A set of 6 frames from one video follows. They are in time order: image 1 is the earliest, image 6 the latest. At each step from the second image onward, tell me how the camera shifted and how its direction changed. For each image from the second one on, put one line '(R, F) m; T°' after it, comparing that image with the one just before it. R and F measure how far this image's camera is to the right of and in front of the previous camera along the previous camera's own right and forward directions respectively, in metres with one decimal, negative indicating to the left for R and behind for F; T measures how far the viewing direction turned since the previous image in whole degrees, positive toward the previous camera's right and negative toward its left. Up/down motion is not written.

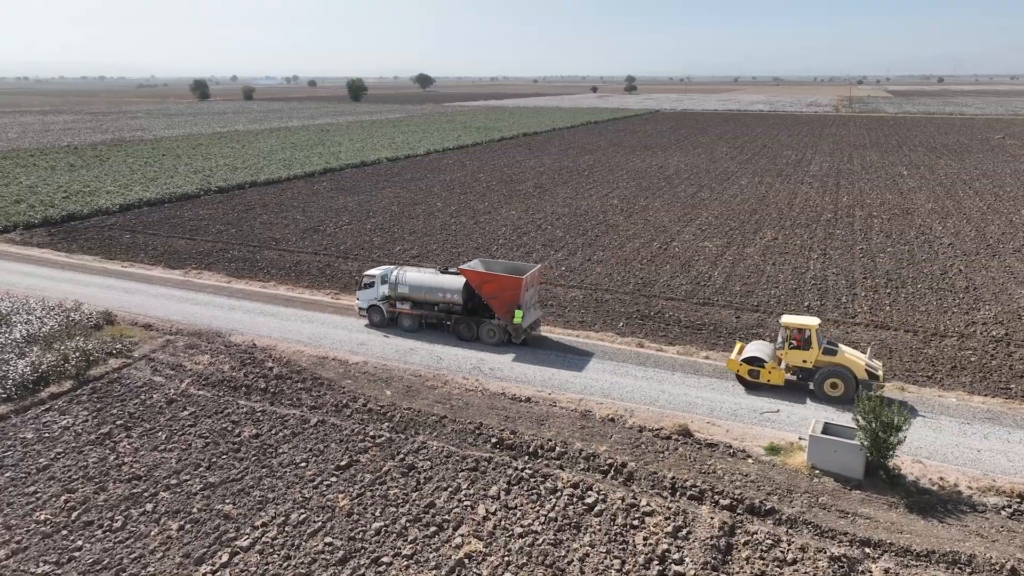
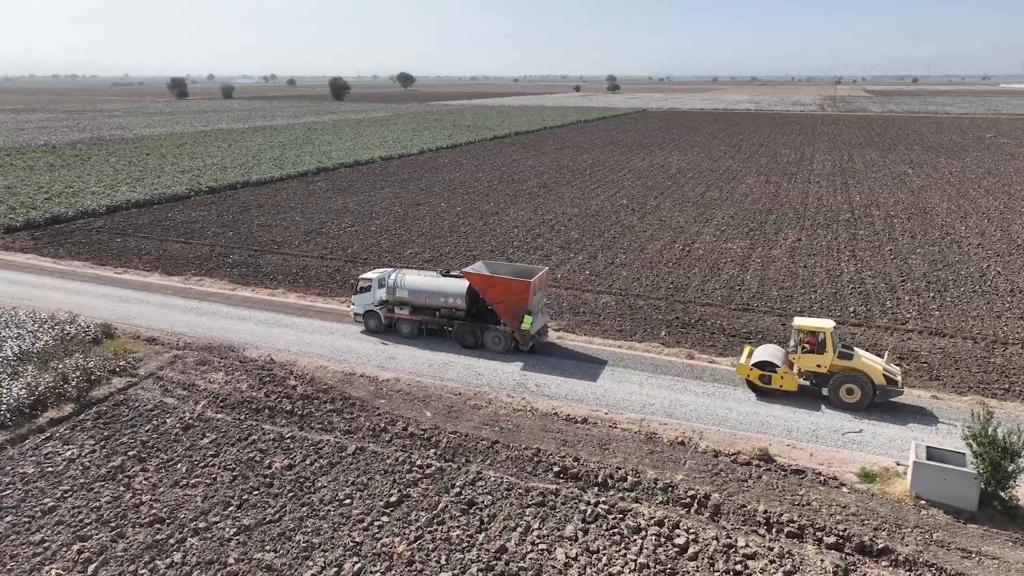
(-1.2, +1.2) m; +2°
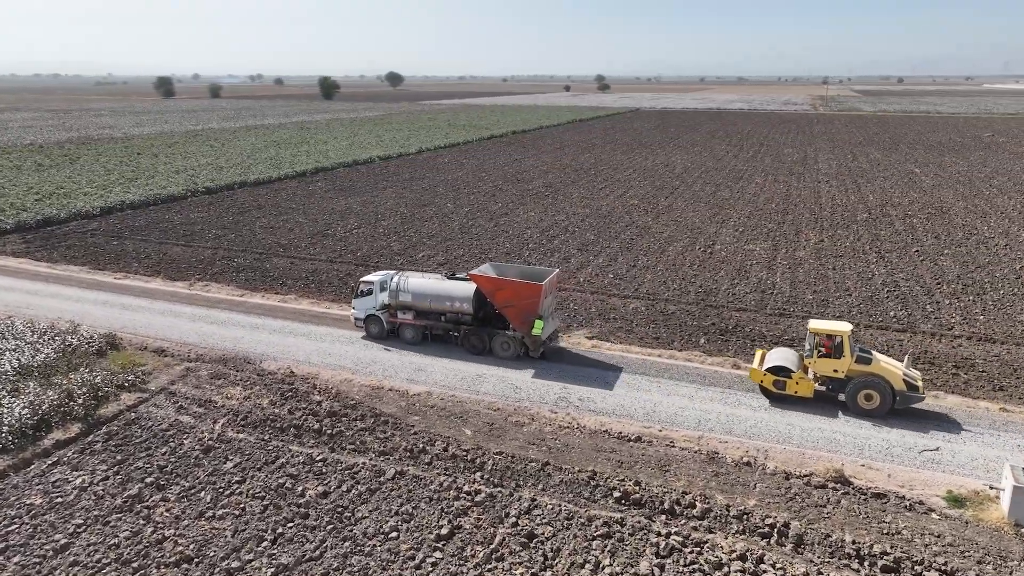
(-0.9, +0.9) m; +1°
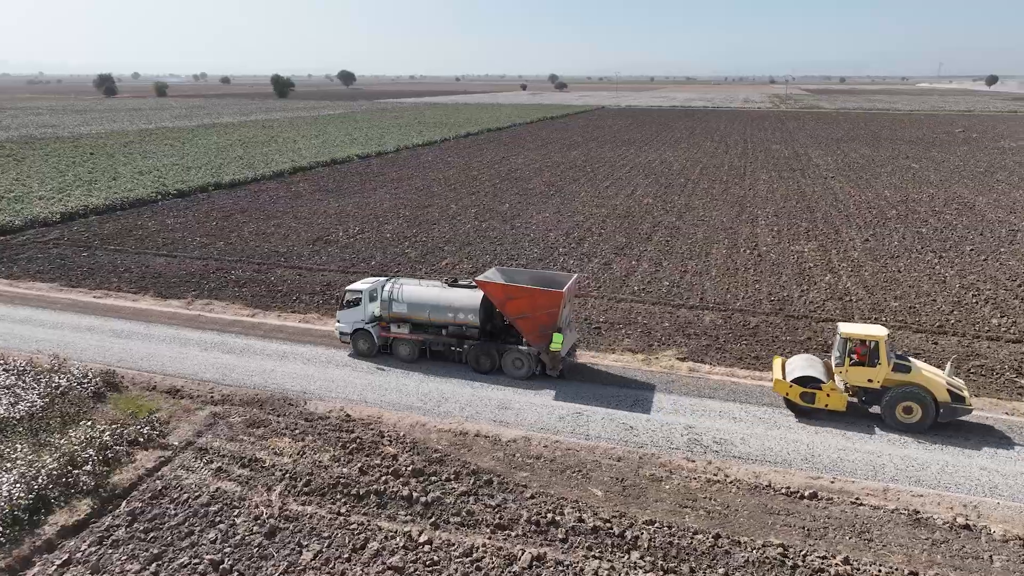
(-2.3, +2.4) m; +4°
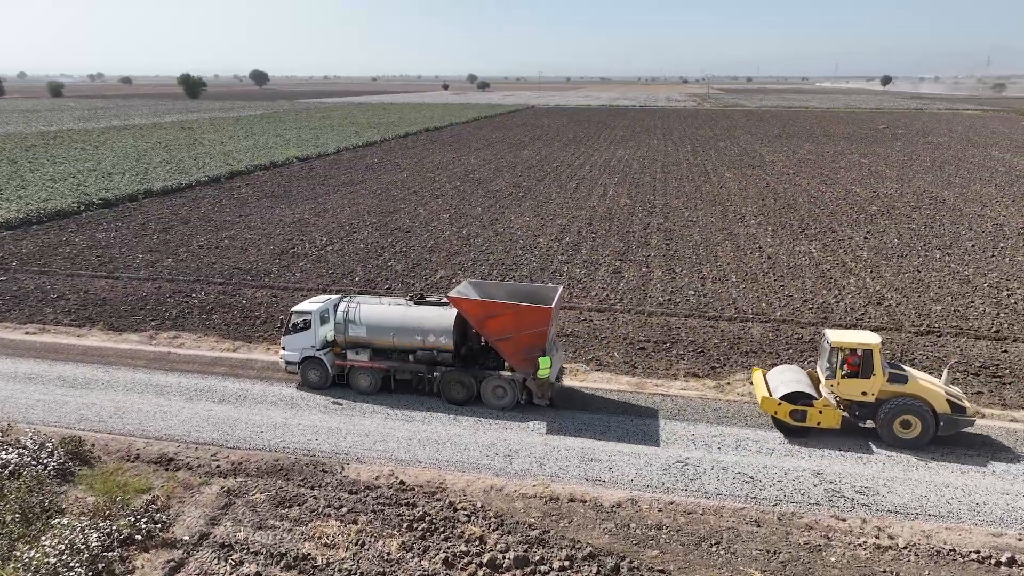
(-2.0, +2.1) m; +6°
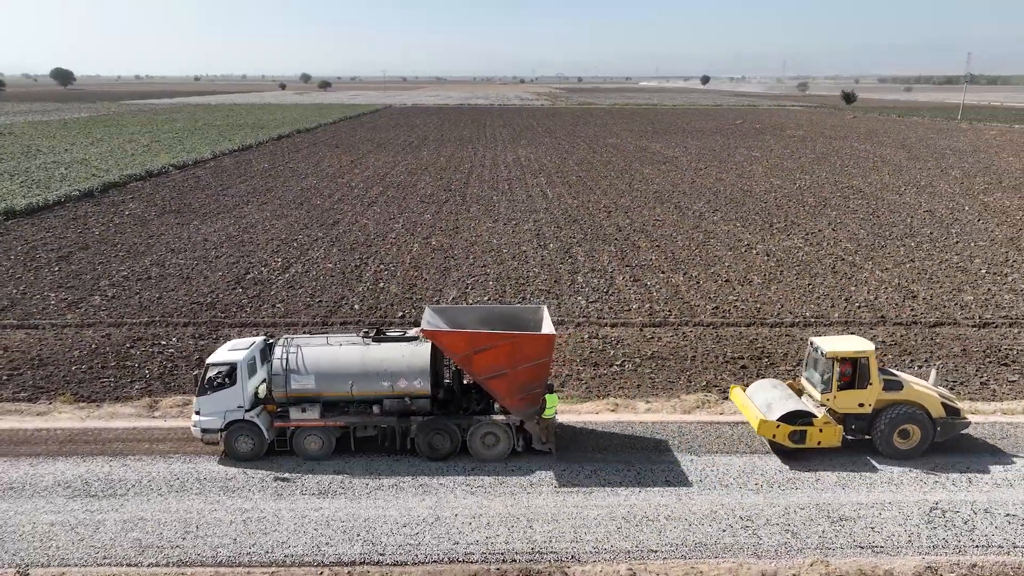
(-3.9, +2.4) m; +12°
